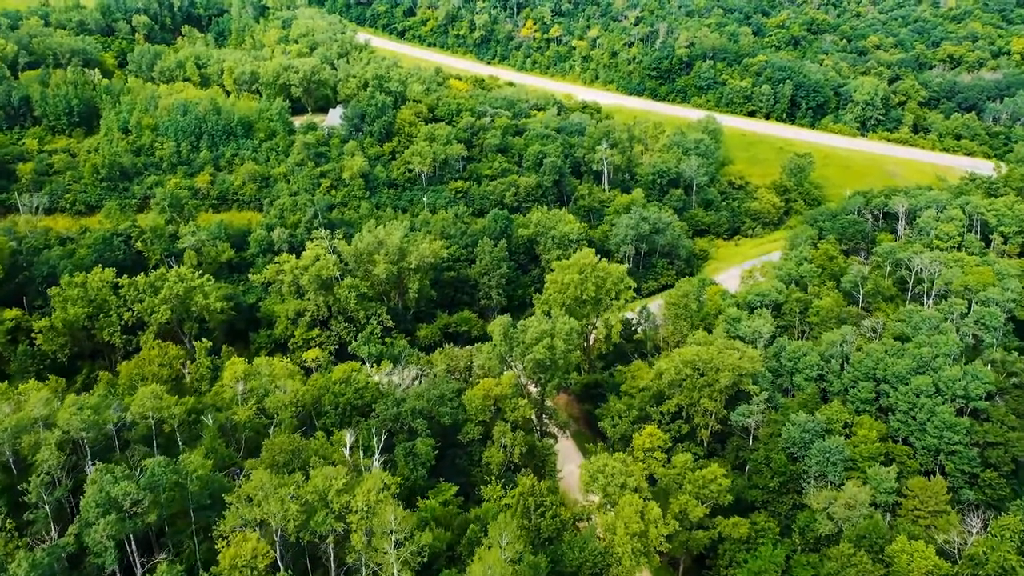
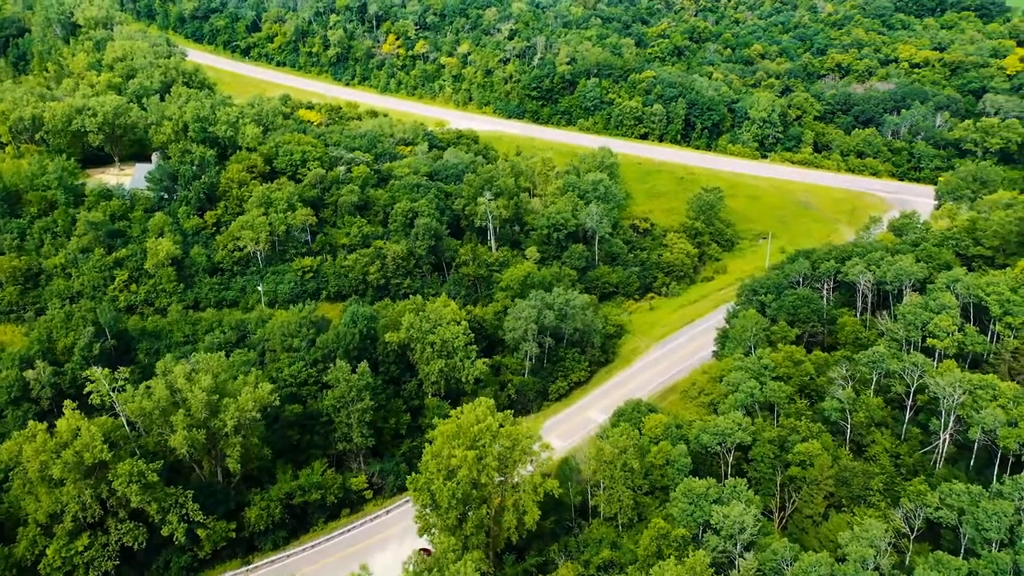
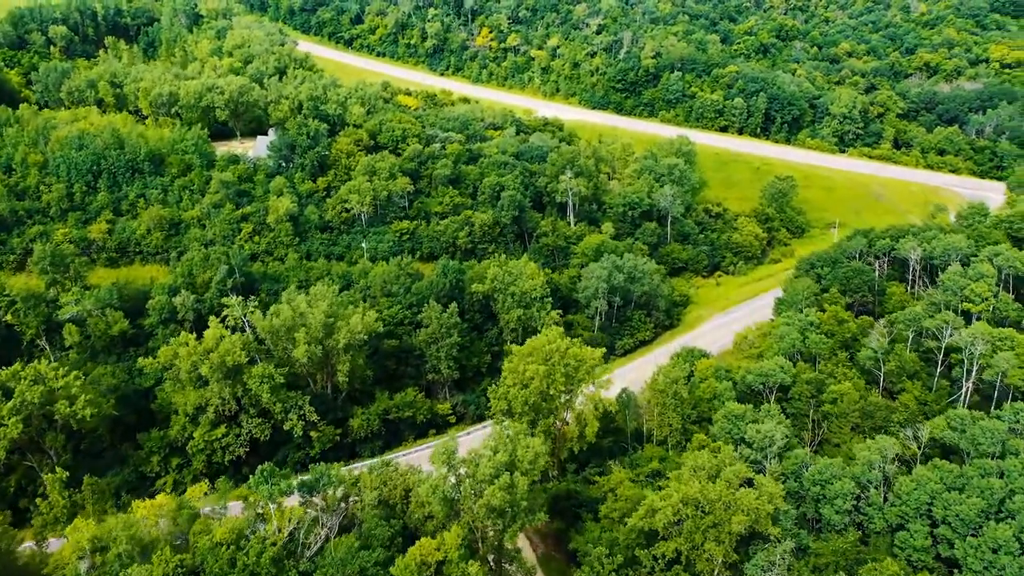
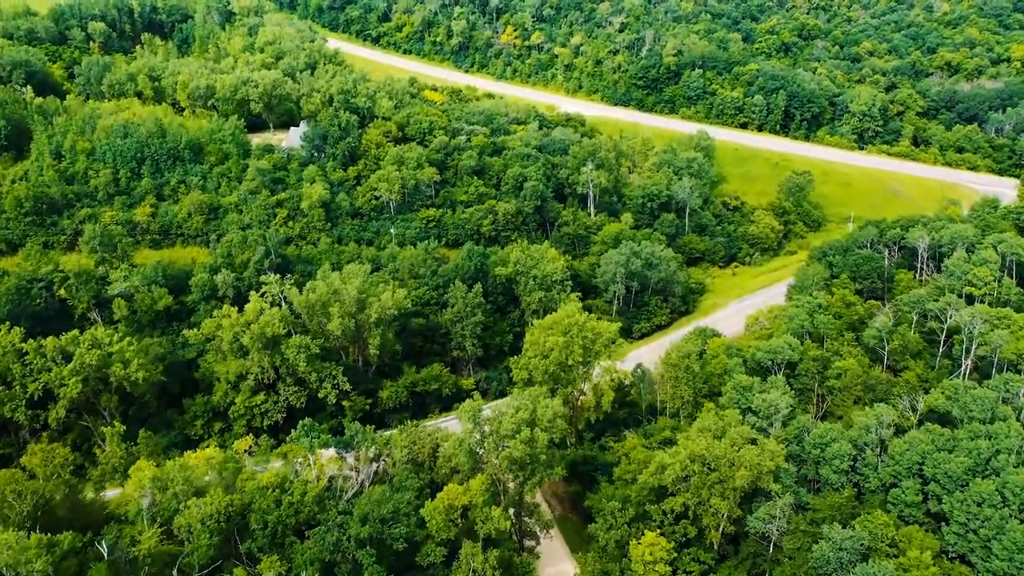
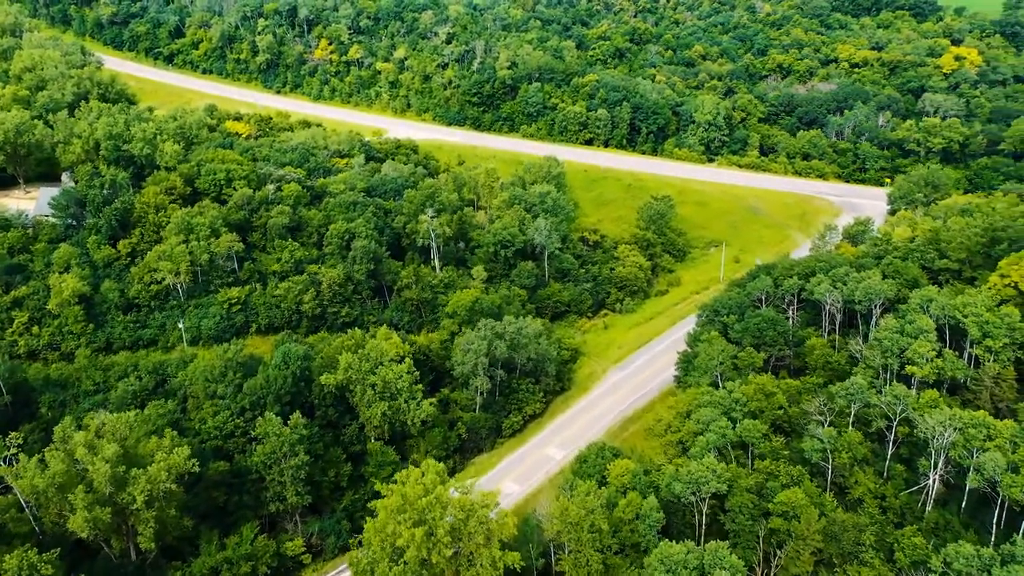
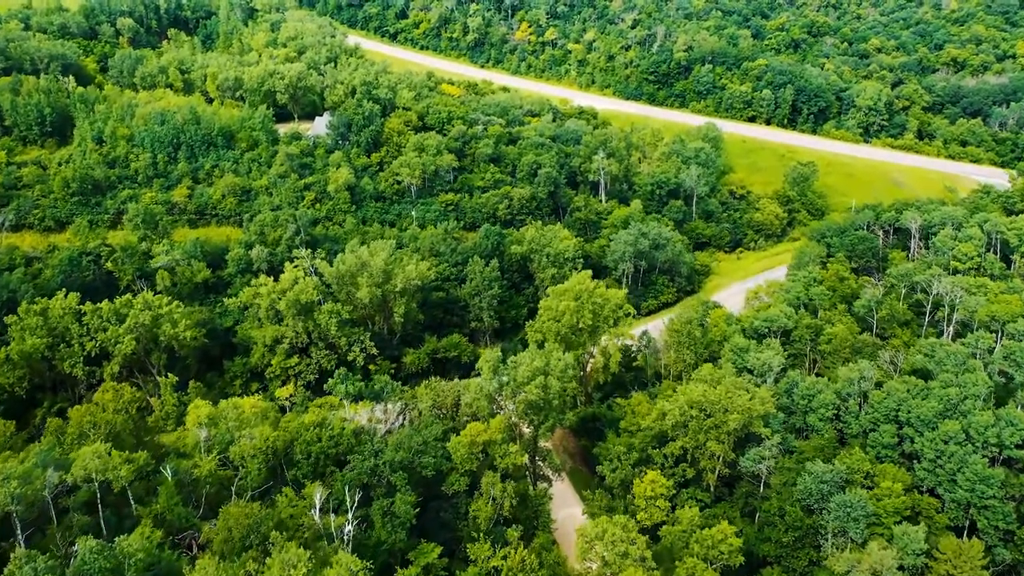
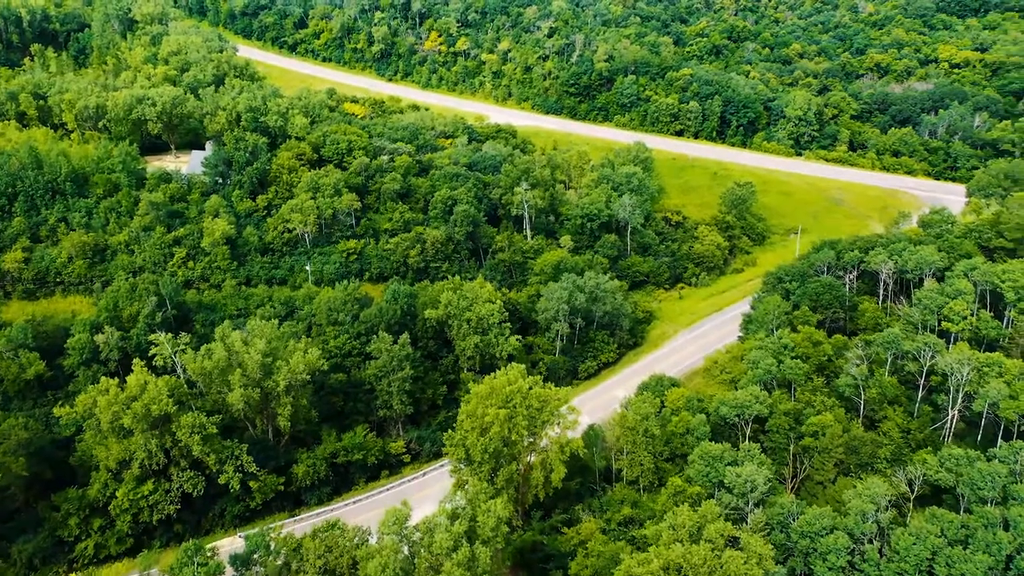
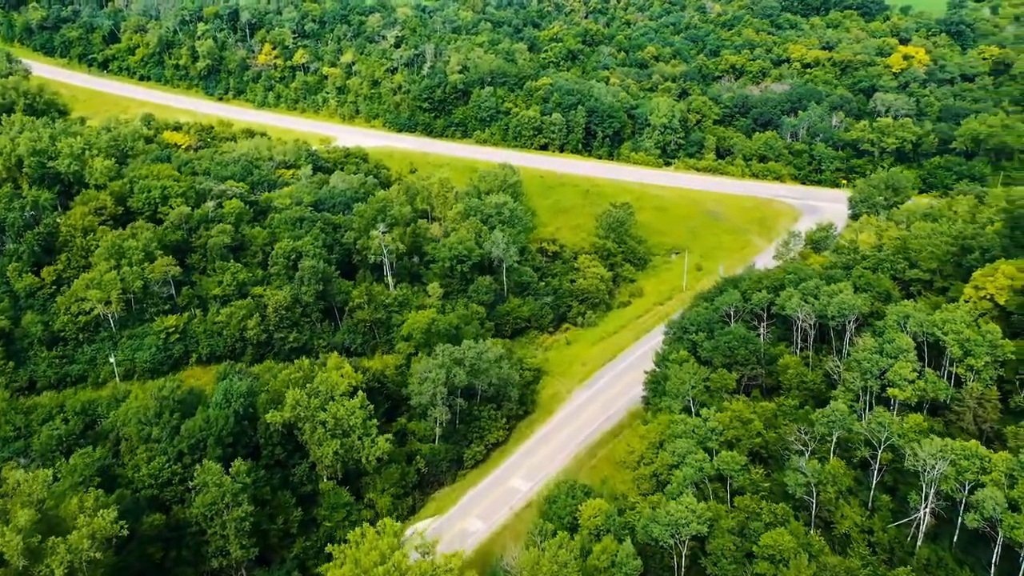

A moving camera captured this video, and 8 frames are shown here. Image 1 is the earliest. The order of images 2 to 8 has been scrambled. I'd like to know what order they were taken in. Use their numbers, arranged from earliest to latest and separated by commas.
6, 4, 3, 7, 2, 5, 8
